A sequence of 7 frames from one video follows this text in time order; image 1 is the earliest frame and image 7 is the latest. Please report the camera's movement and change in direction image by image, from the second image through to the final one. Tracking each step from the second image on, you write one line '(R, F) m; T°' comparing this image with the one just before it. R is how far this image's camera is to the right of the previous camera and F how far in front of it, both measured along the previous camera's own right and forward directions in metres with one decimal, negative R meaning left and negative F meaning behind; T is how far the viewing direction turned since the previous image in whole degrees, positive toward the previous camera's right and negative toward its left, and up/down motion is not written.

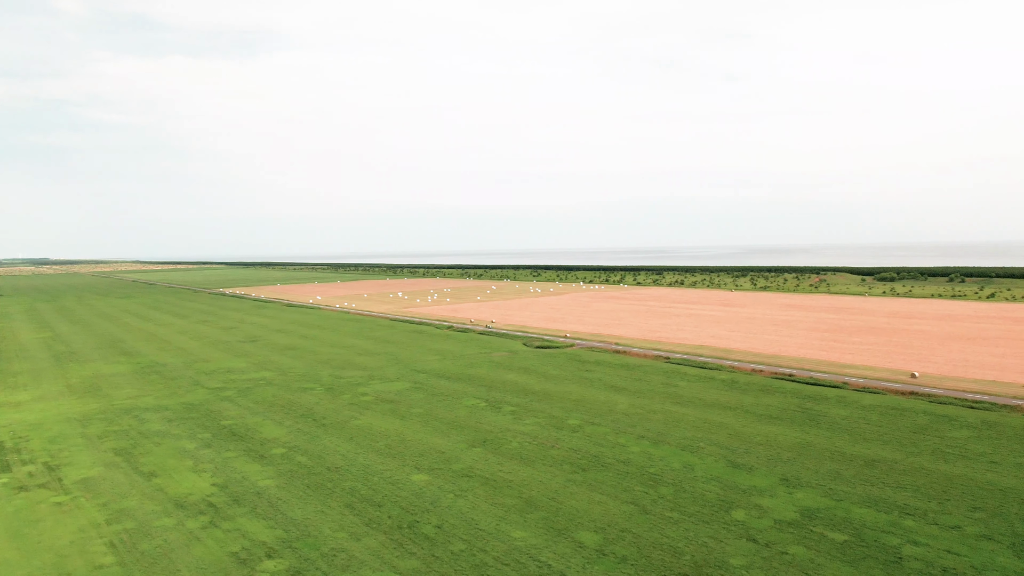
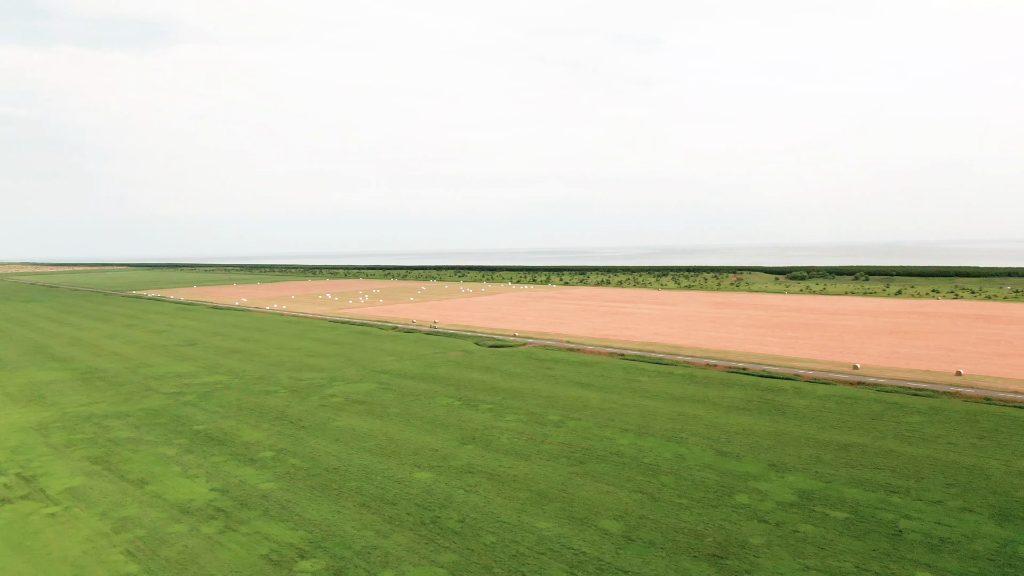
(-1.8, -0.3) m; +7°
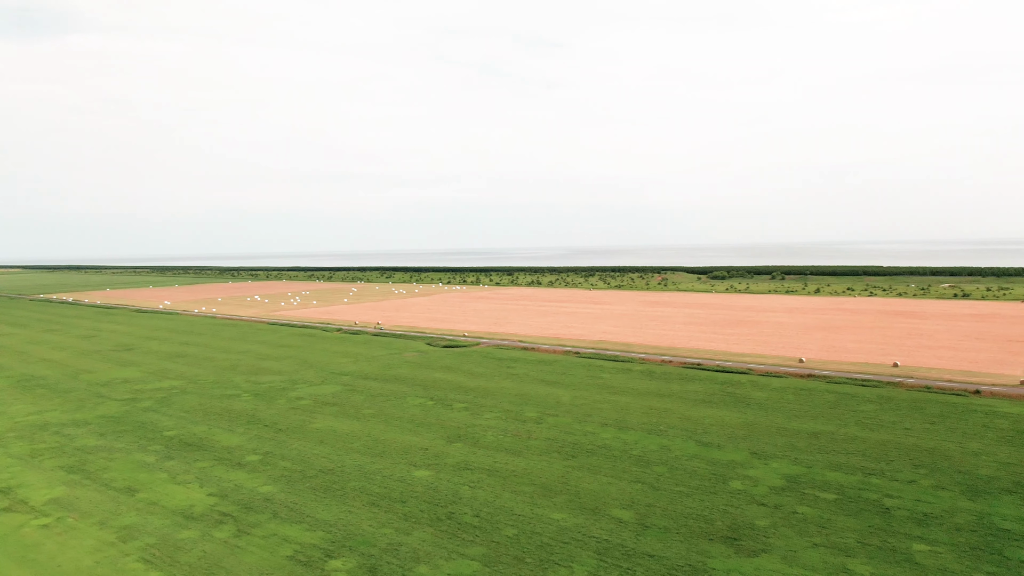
(-1.6, -0.3) m; +6°
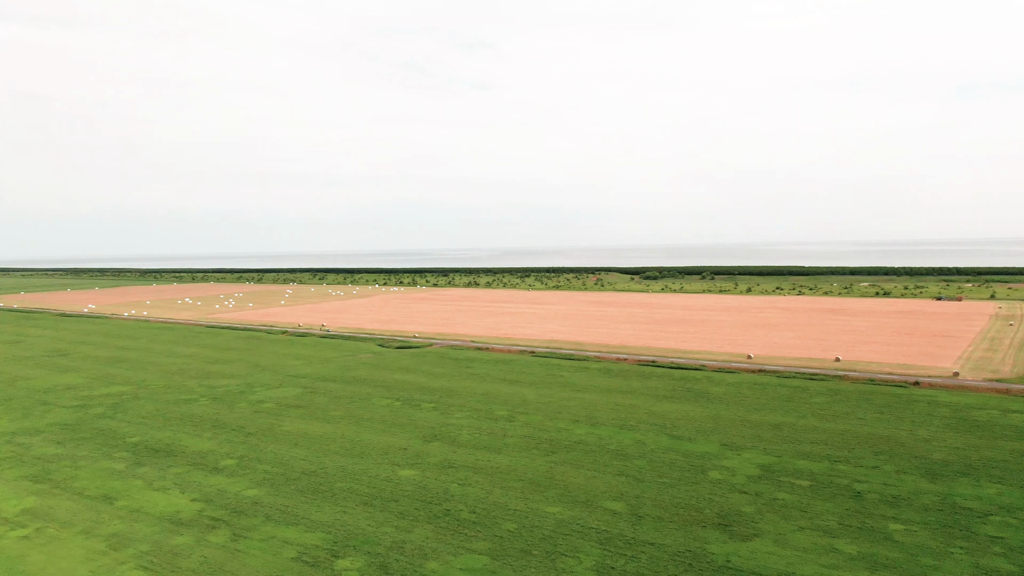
(-1.2, -0.2) m; +6°
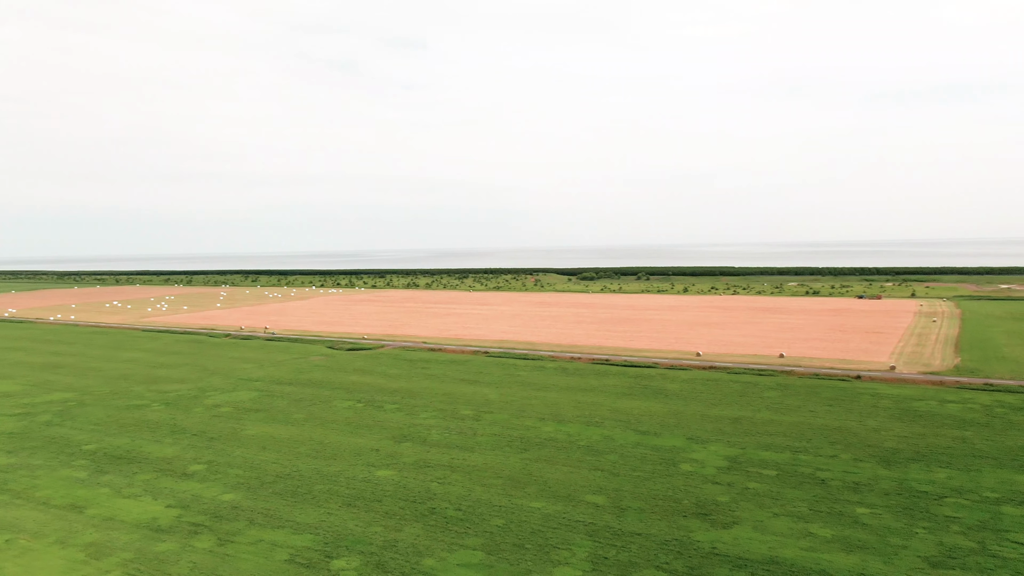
(-0.9, -0.2) m; +5°
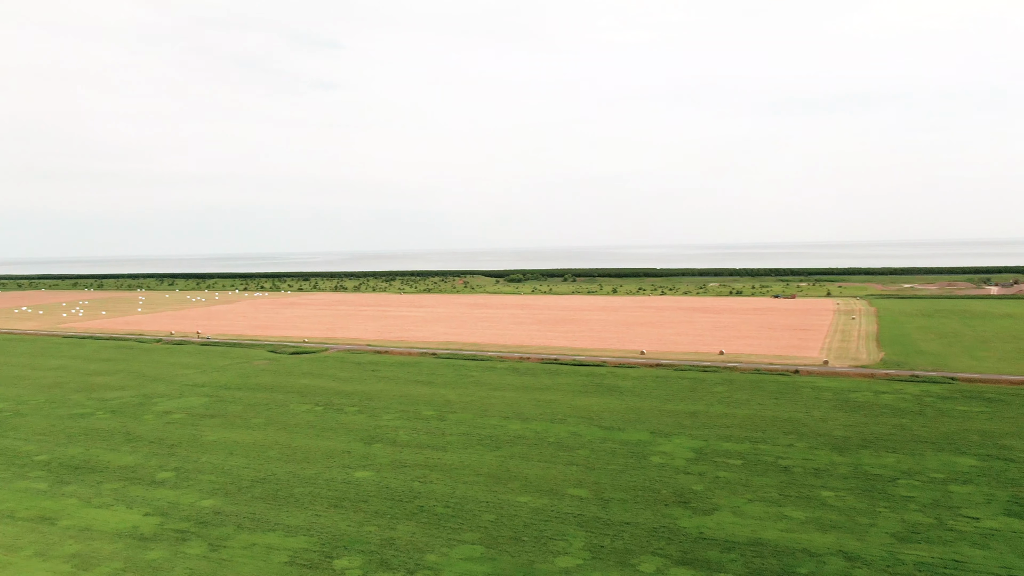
(-1.2, -0.3) m; +6°
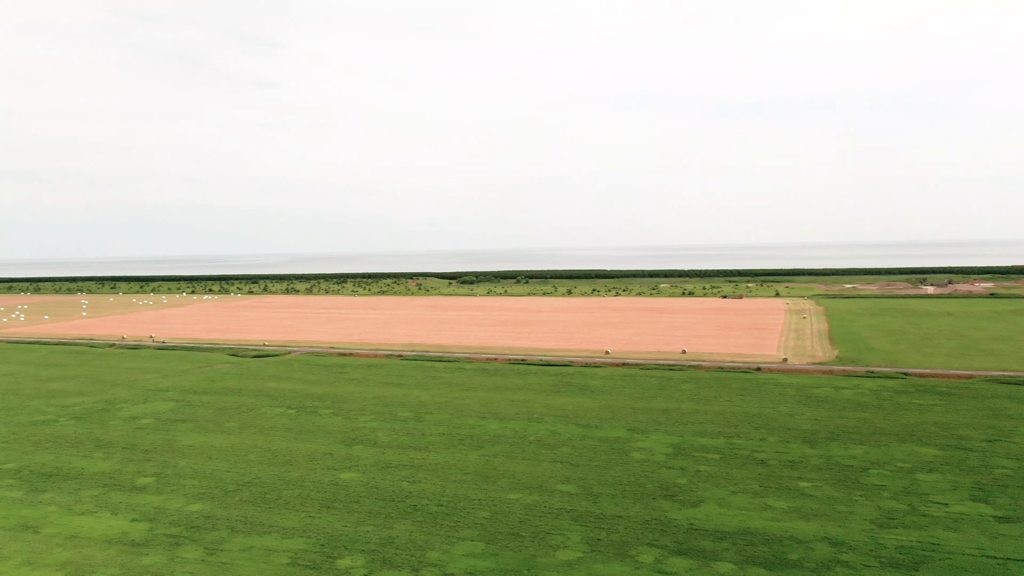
(-0.8, -0.2) m; +4°
